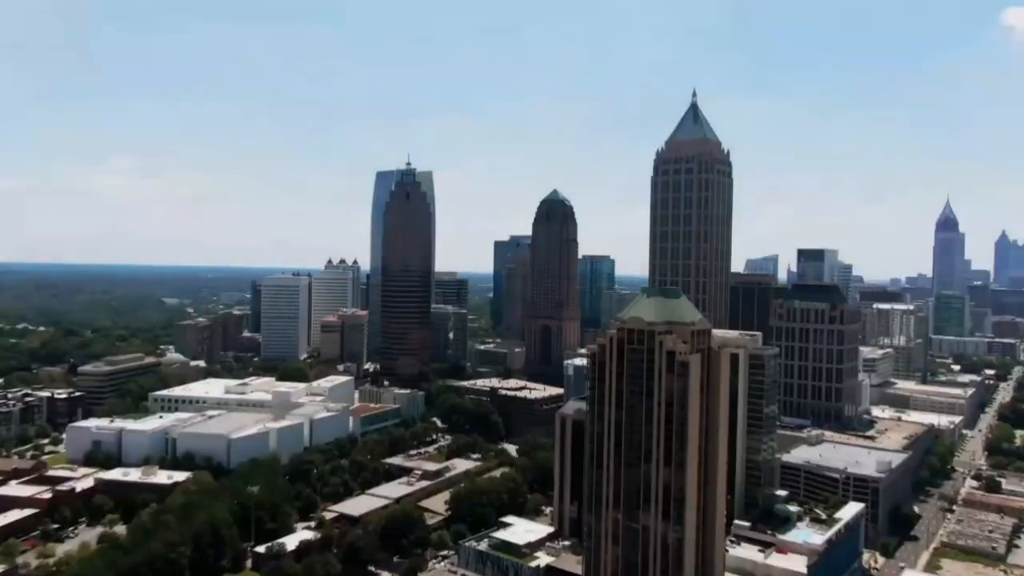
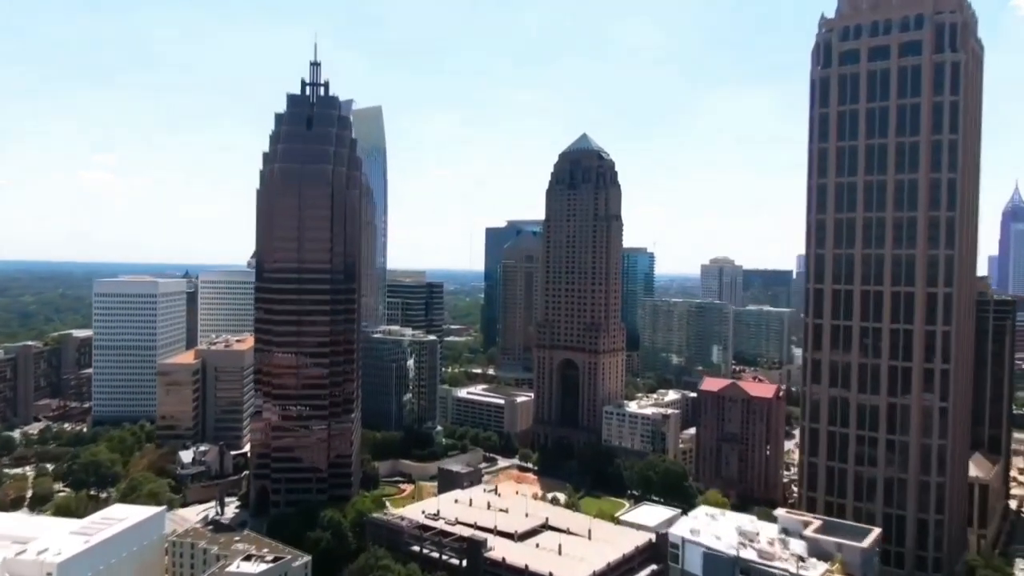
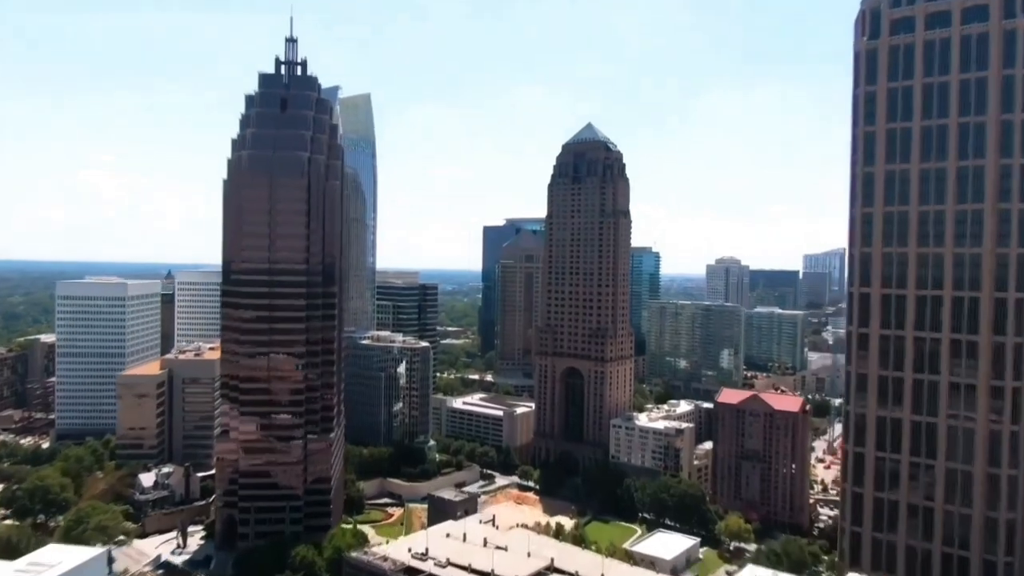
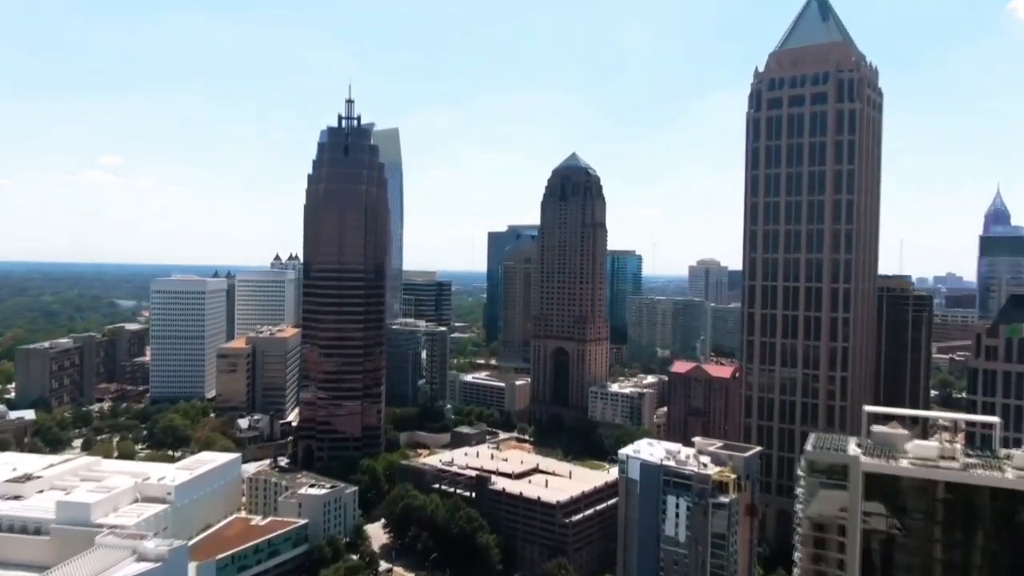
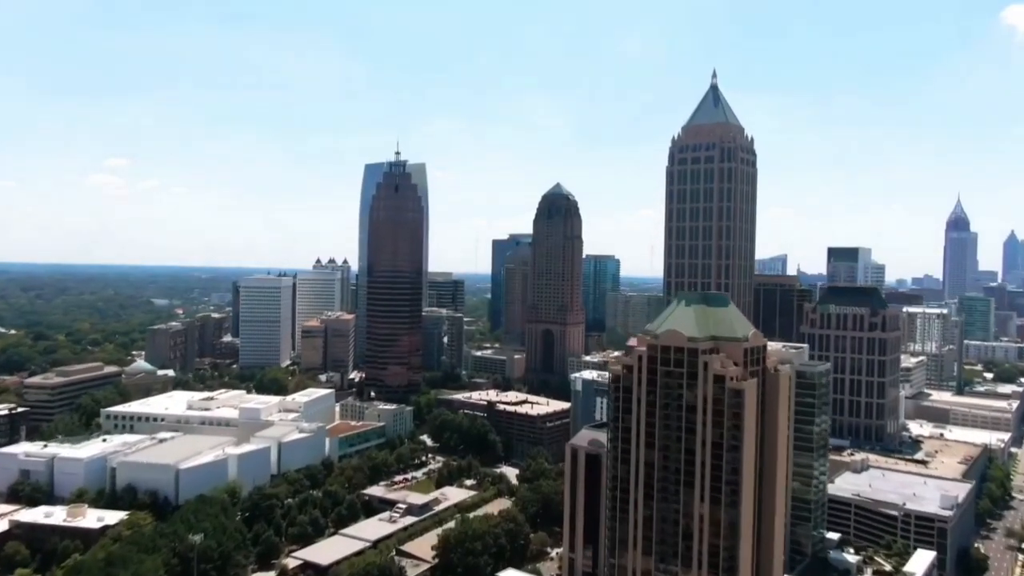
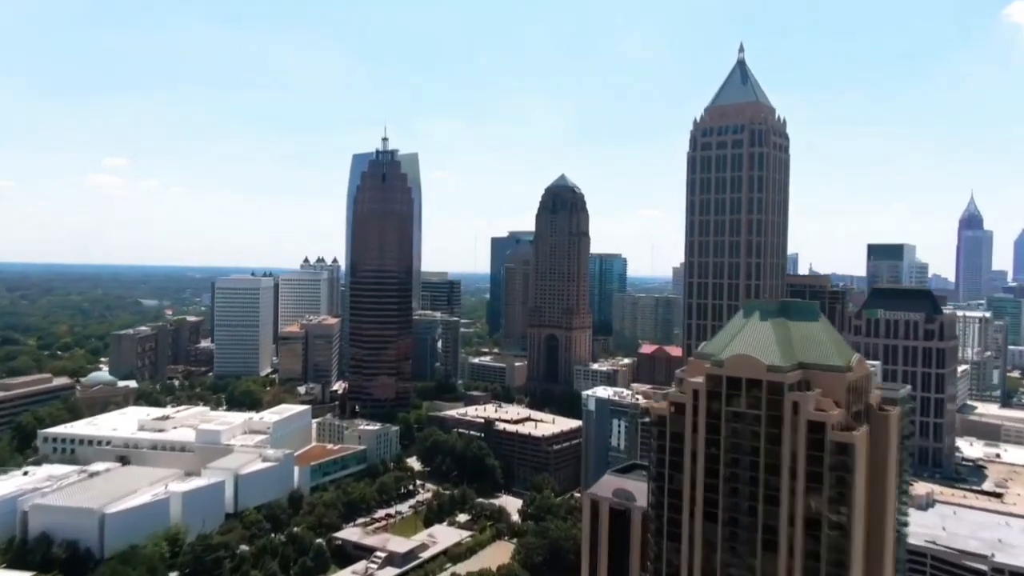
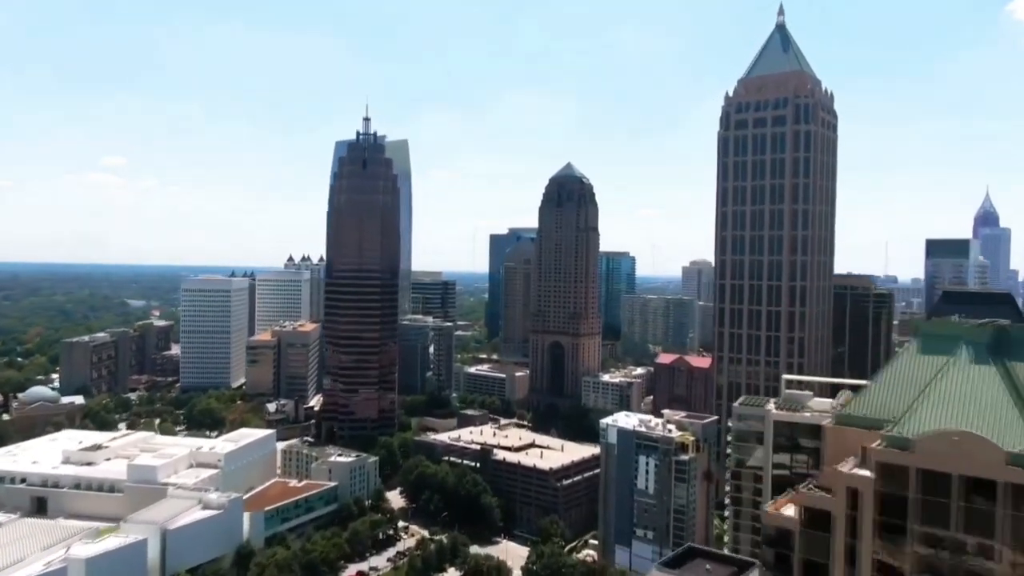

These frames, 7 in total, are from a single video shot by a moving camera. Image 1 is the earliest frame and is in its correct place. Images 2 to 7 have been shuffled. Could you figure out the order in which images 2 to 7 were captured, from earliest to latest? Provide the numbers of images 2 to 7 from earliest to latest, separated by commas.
5, 6, 7, 4, 2, 3
